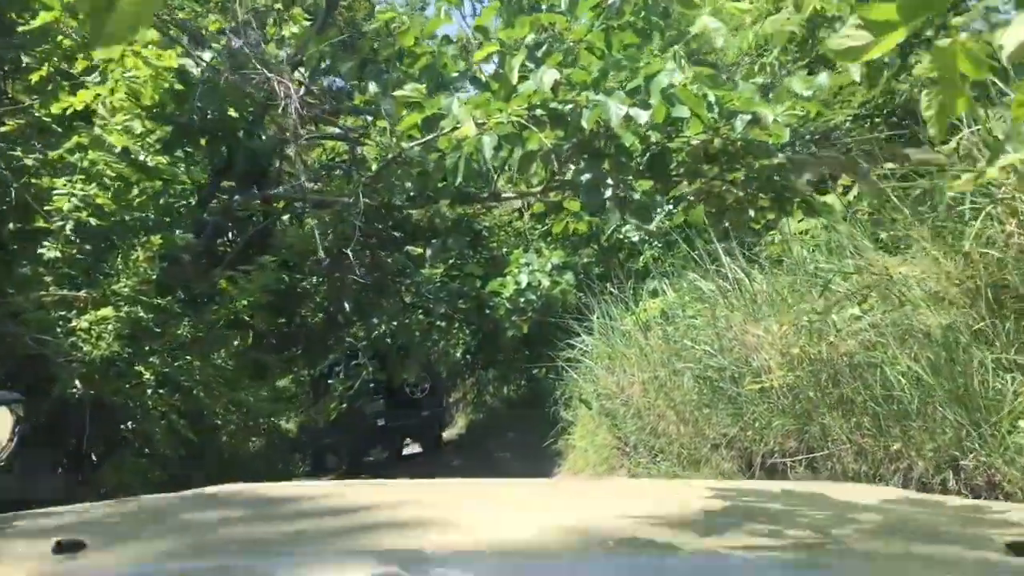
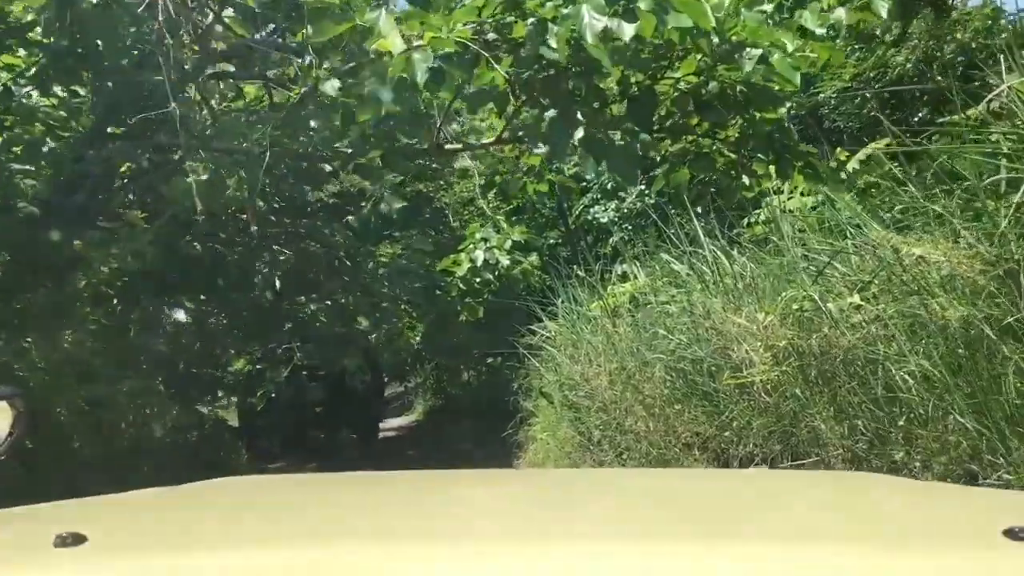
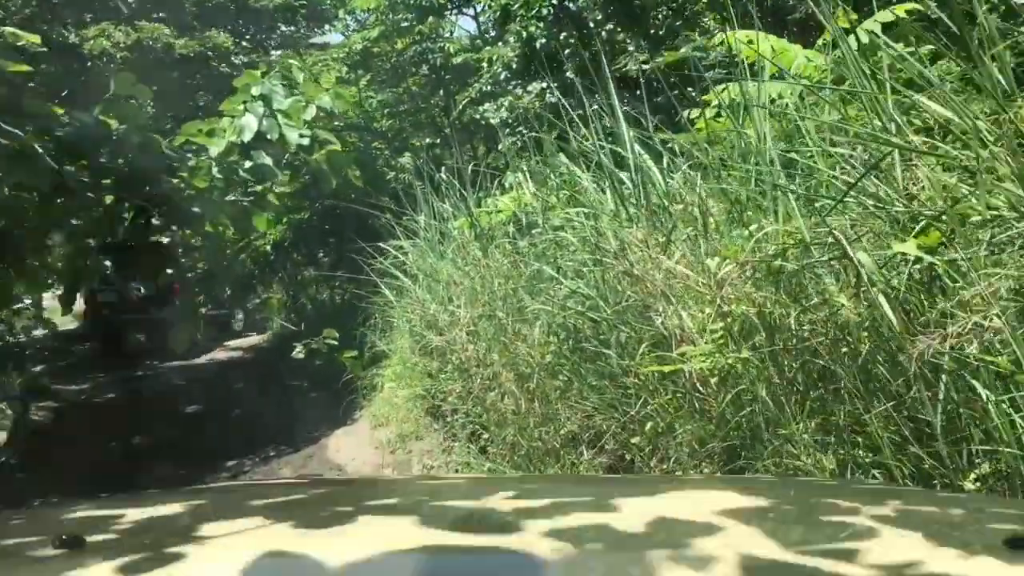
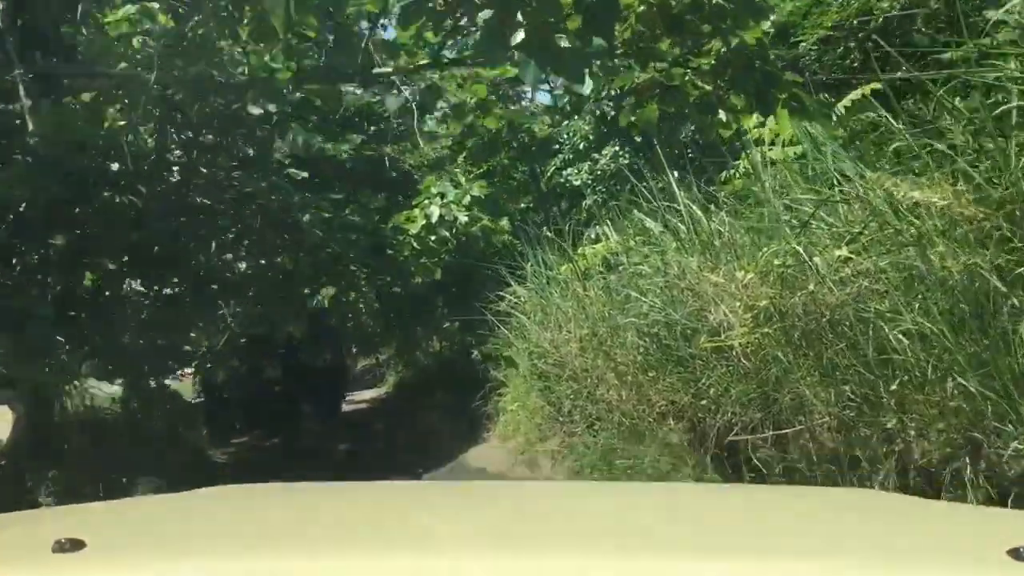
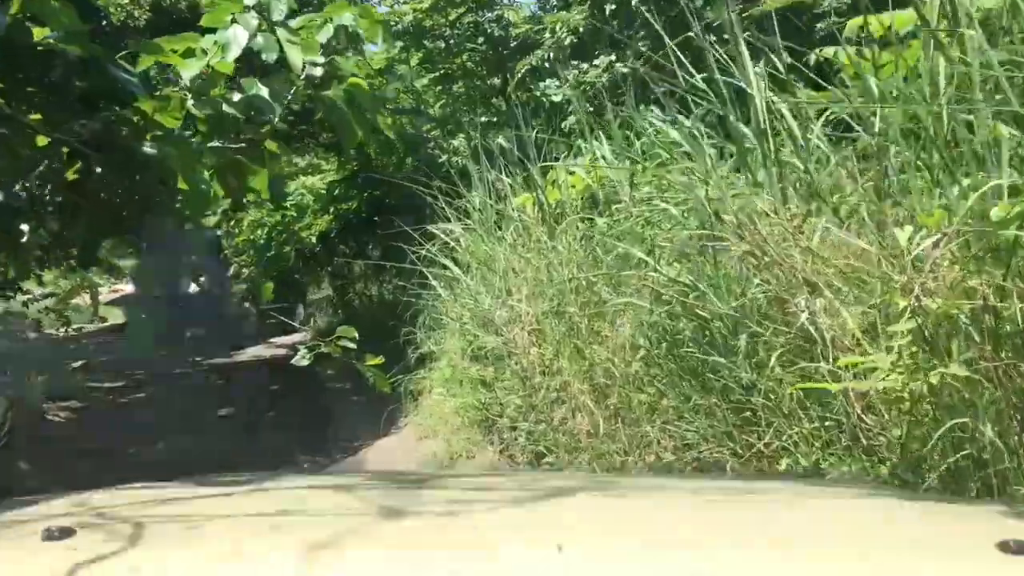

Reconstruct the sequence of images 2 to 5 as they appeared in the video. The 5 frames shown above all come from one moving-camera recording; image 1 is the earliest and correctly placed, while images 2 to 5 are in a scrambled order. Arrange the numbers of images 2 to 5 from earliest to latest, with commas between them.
2, 4, 3, 5
